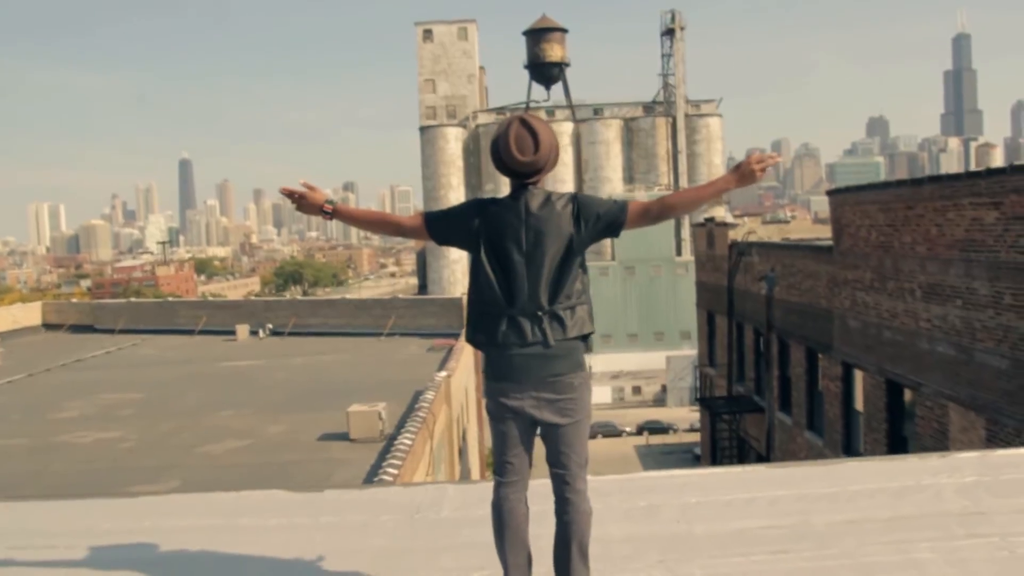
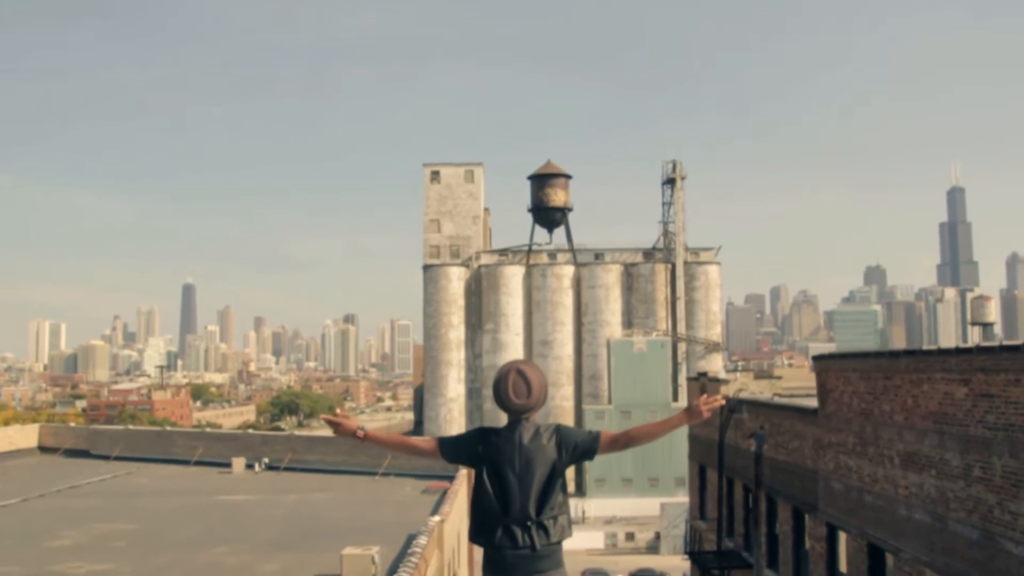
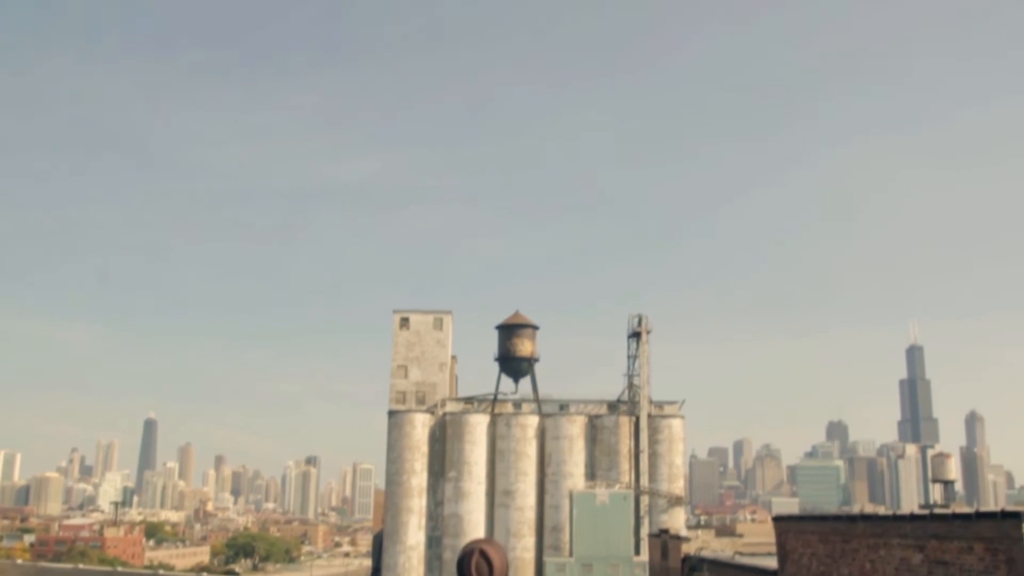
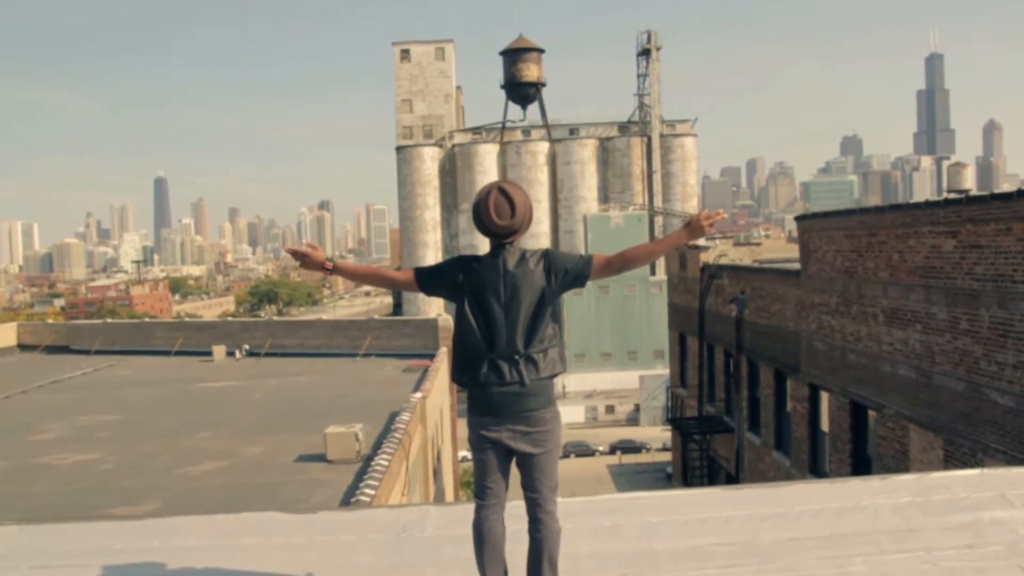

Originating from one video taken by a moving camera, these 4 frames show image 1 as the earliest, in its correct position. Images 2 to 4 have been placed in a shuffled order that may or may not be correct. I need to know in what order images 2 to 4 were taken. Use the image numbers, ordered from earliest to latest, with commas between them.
4, 2, 3
